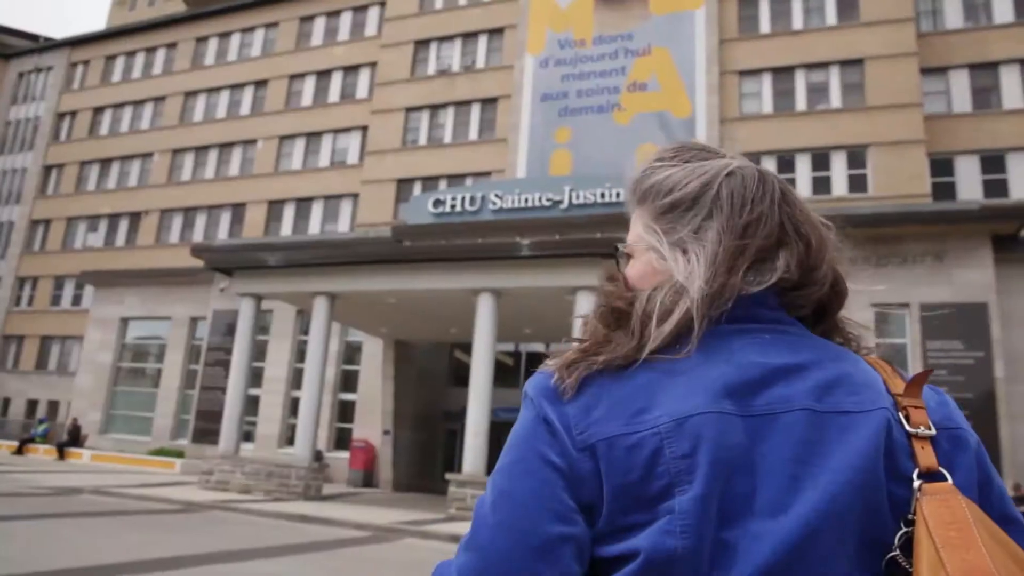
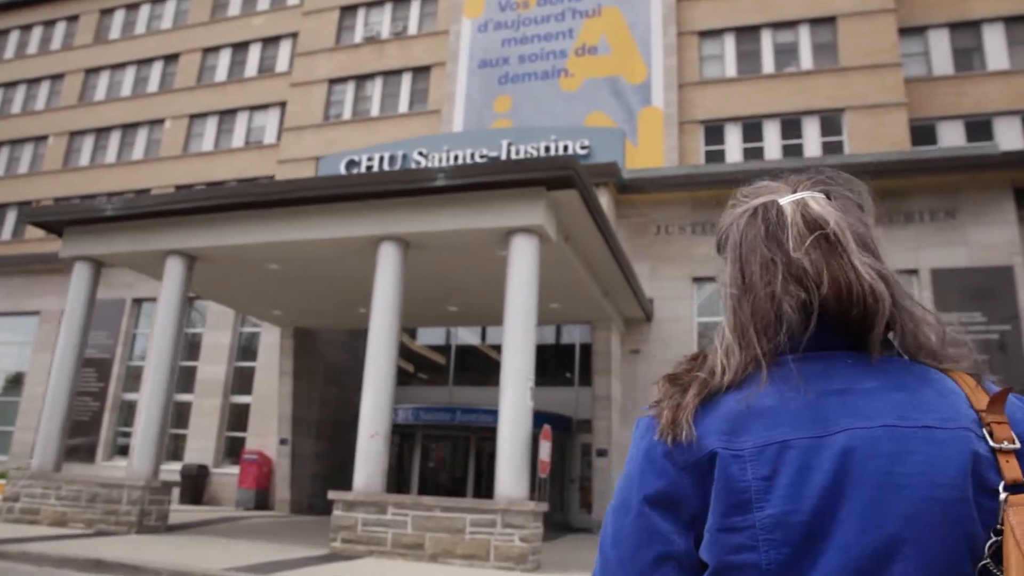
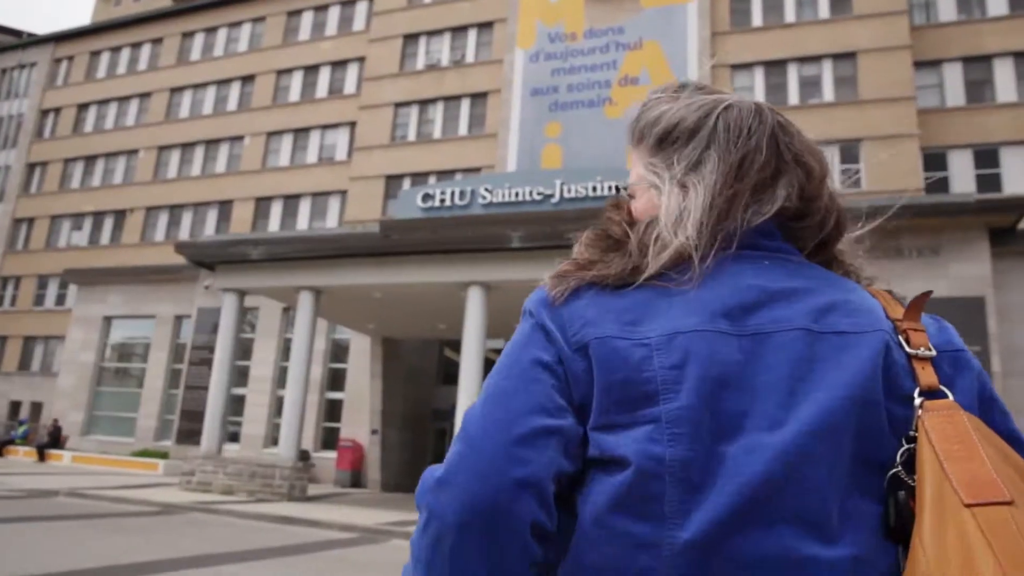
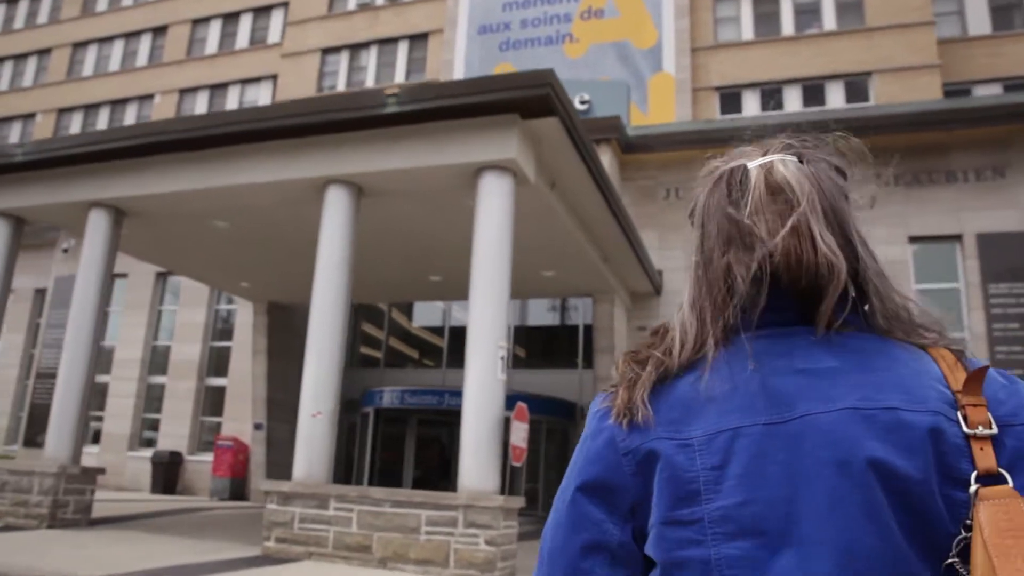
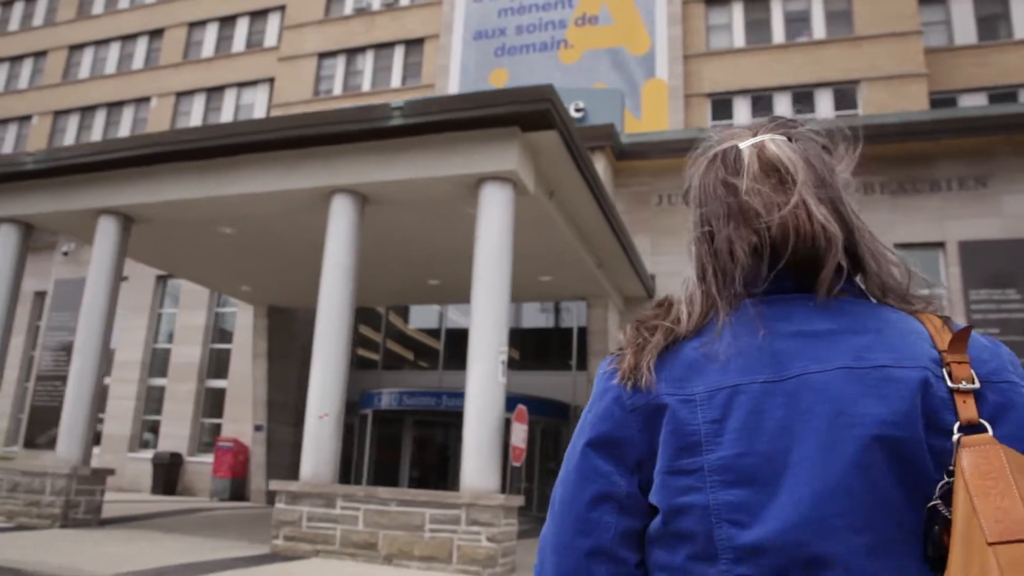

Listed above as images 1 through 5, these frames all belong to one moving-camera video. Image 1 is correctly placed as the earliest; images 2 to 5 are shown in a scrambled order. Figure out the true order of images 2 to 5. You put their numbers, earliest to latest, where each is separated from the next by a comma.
3, 2, 5, 4
